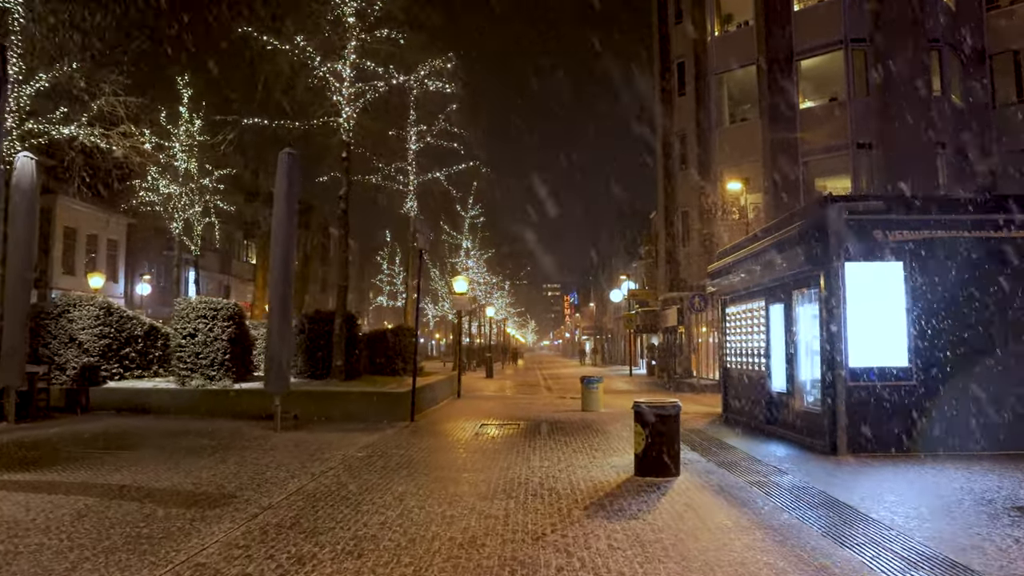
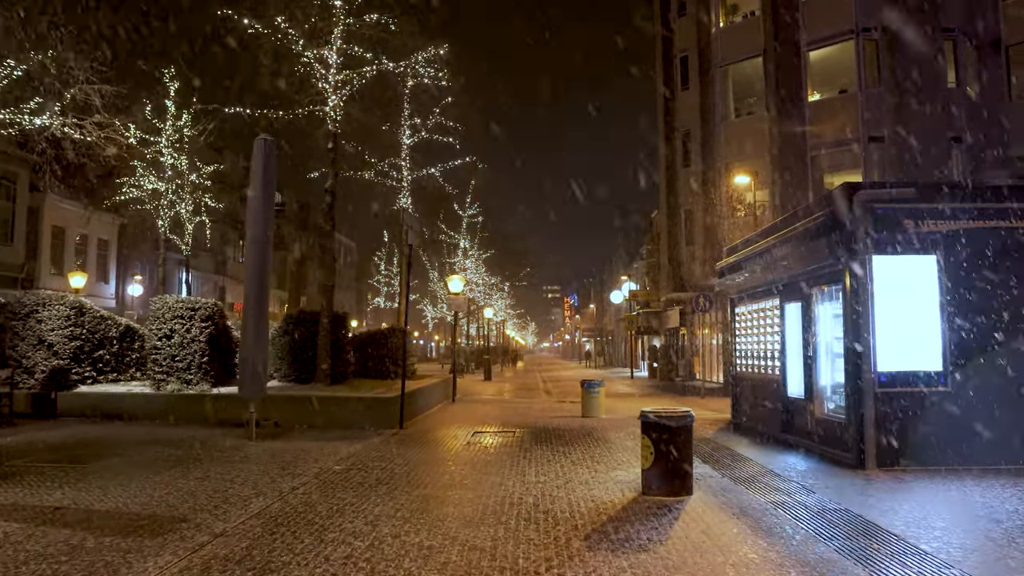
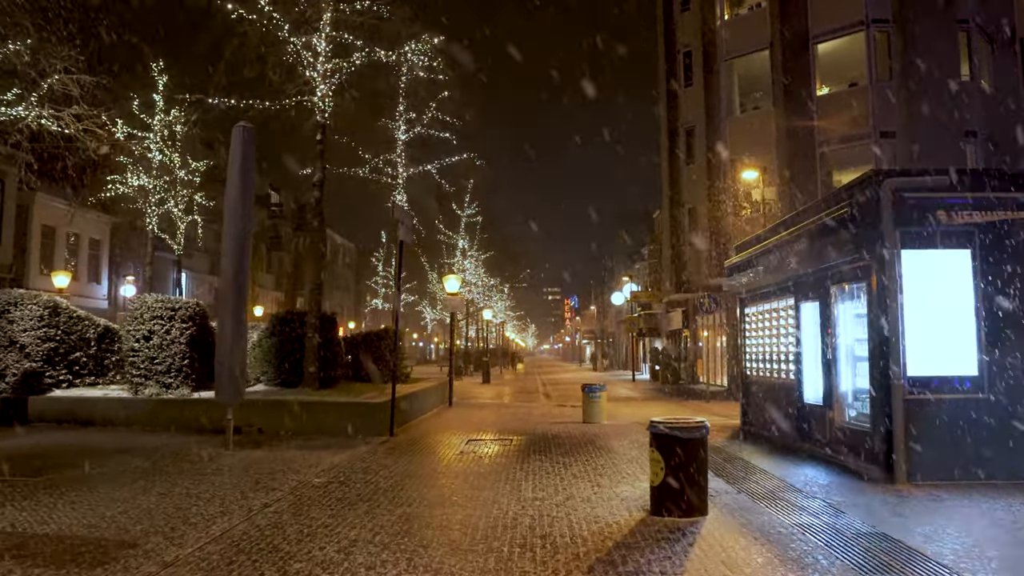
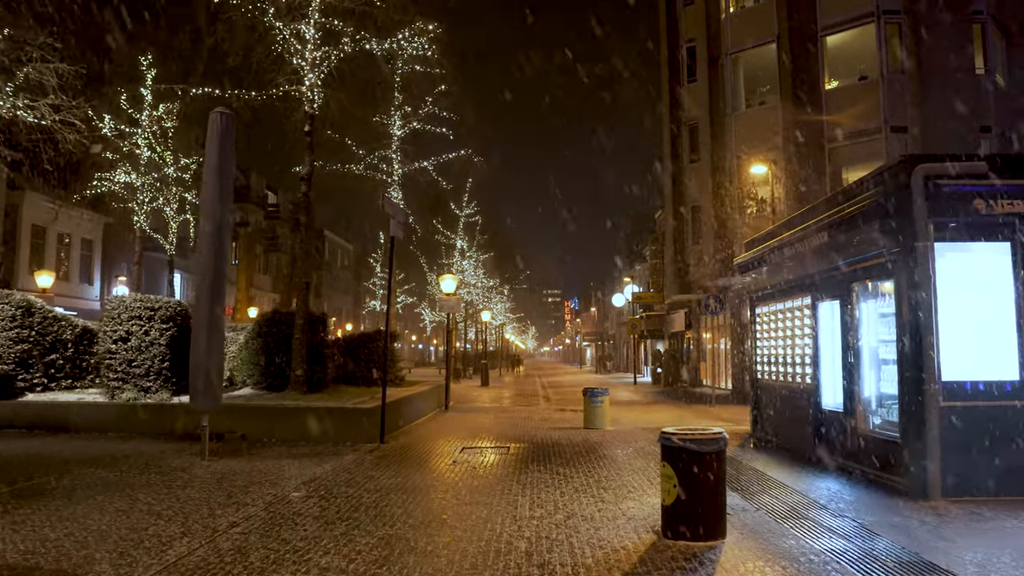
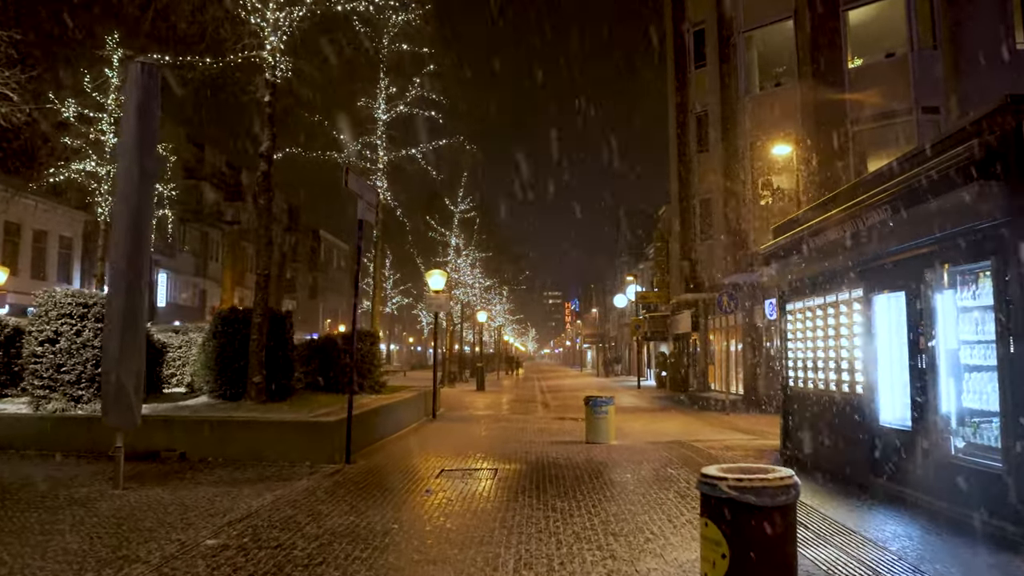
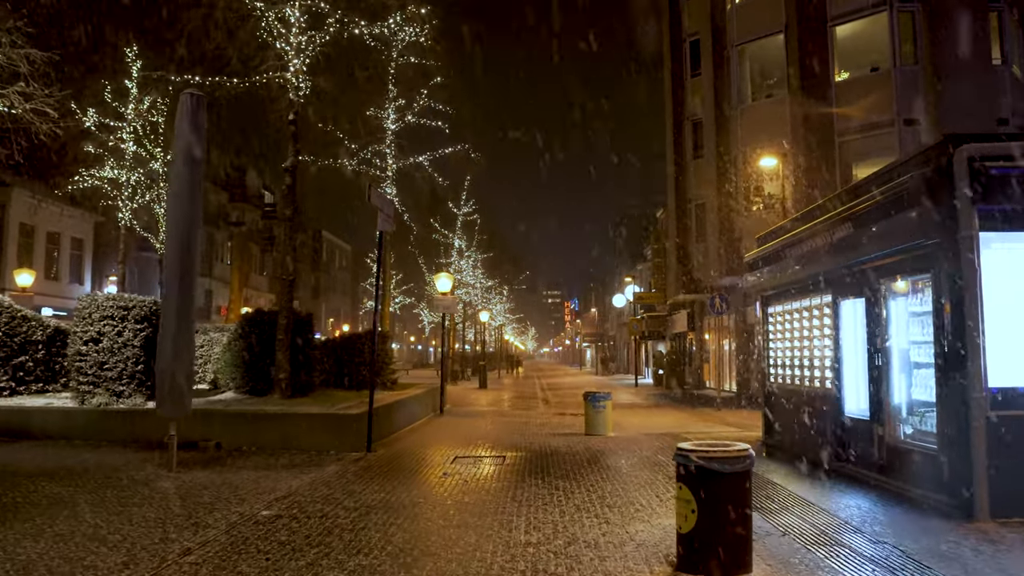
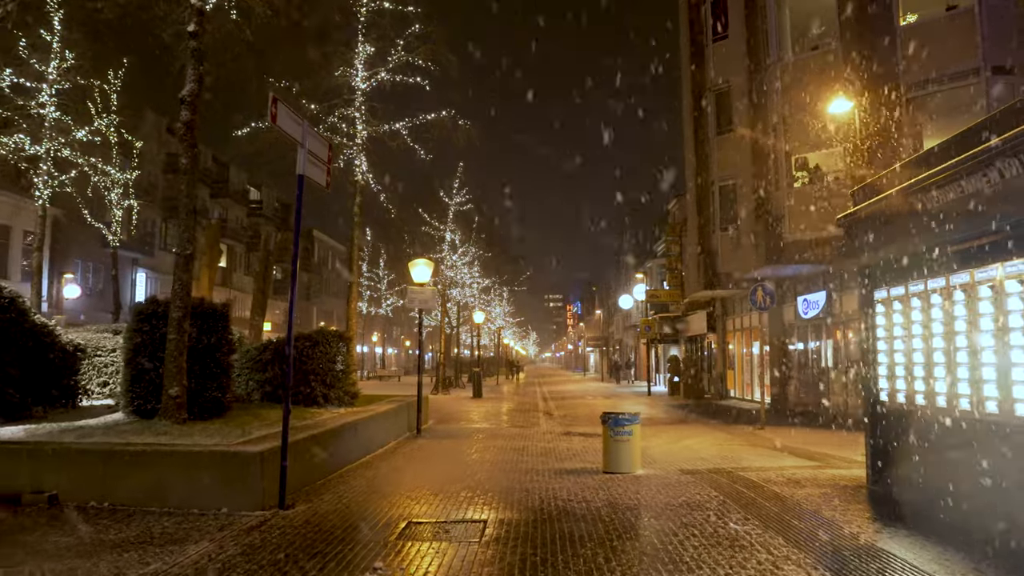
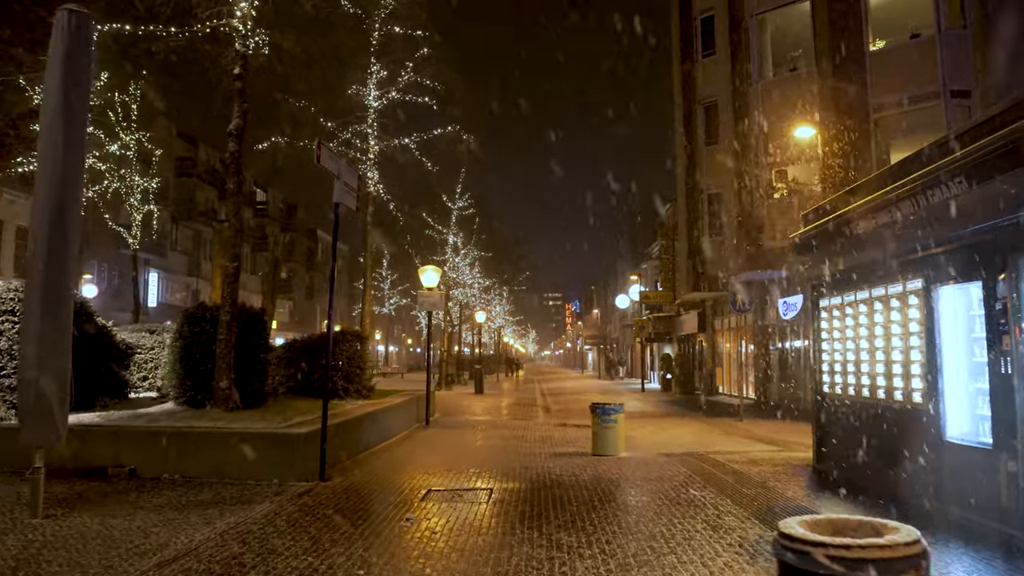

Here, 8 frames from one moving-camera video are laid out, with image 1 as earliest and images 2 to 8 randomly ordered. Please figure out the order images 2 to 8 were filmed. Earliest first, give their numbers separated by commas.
2, 3, 4, 6, 5, 8, 7
